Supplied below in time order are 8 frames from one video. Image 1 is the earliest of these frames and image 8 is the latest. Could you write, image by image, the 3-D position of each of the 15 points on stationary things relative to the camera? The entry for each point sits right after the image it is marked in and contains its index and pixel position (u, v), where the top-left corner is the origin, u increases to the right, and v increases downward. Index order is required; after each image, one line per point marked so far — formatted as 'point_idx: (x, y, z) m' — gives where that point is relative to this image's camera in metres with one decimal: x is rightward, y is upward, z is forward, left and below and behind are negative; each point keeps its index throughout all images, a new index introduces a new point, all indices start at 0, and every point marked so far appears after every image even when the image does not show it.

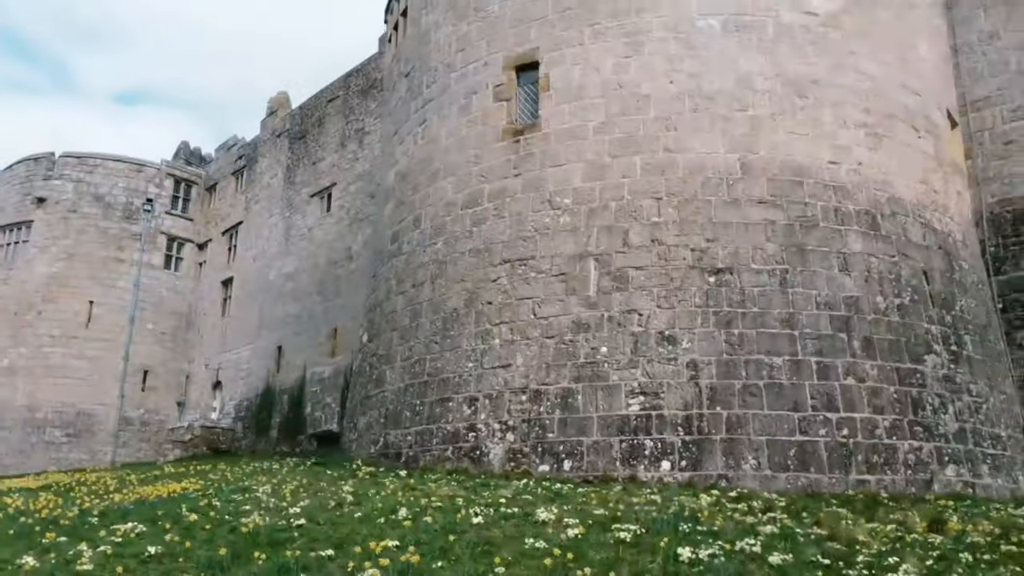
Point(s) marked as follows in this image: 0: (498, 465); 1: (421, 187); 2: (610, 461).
0: (-0.2, -2.2, +9.5) m
1: (-1.4, +1.6, +12.1) m
2: (+1.2, -2.0, +9.0) m
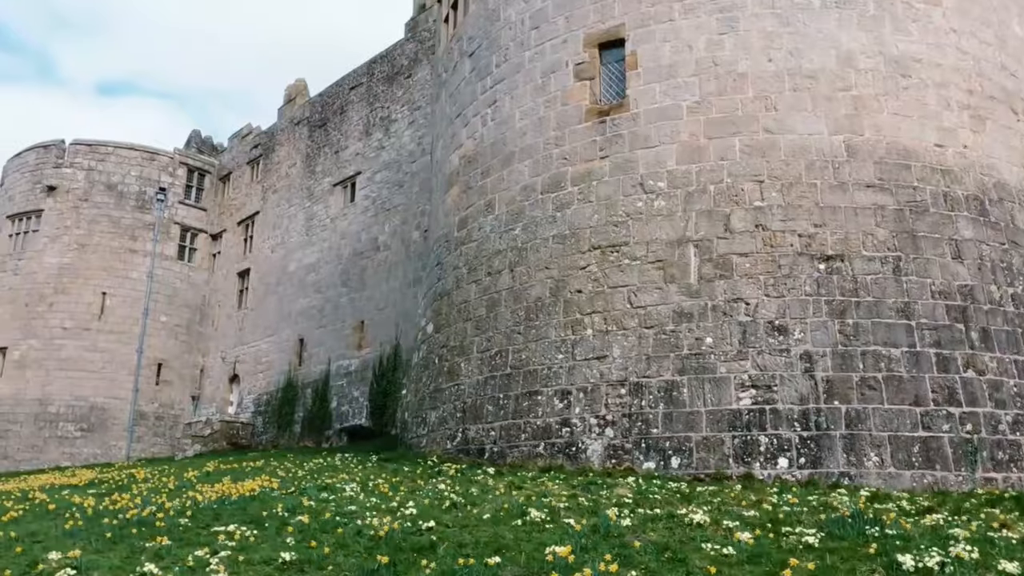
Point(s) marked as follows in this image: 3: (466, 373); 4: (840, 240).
0: (+1.0, -2.0, +9.0) m
1: (-0.3, +1.8, +11.6) m
2: (+2.3, -1.9, +8.5) m
3: (-0.6, -1.2, +10.7) m
4: (+3.9, +0.6, +9.2) m
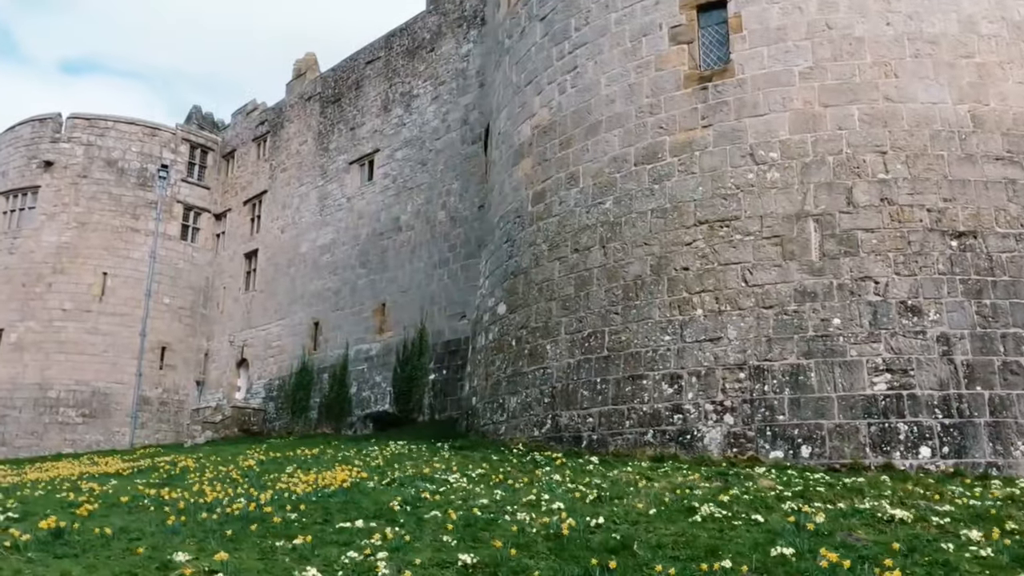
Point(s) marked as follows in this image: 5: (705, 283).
0: (+2.2, -1.8, +8.3) m
1: (+0.9, +2.1, +10.9) m
2: (+3.6, -1.6, +7.9) m
3: (+0.6, -0.9, +10.1) m
4: (+5.2, +0.8, +8.6) m
5: (+2.3, +0.1, +9.0) m
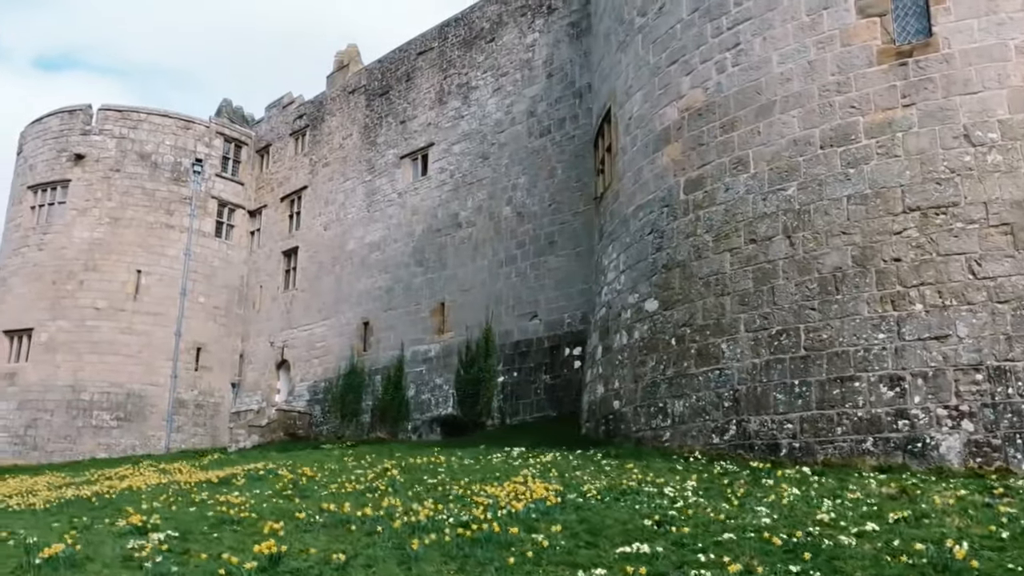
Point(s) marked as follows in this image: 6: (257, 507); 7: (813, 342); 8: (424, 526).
0: (+4.4, -1.7, +7.5) m
1: (+3.0, +2.2, +10.0) m
2: (+5.7, -1.6, +7.1) m
3: (+2.7, -0.8, +9.2) m
4: (+7.3, +0.9, +7.9) m
5: (+4.4, +0.1, +8.2) m
6: (-2.8, -2.4, +8.4) m
7: (+3.4, -0.6, +8.6) m
8: (-0.7, -2.0, +6.4) m
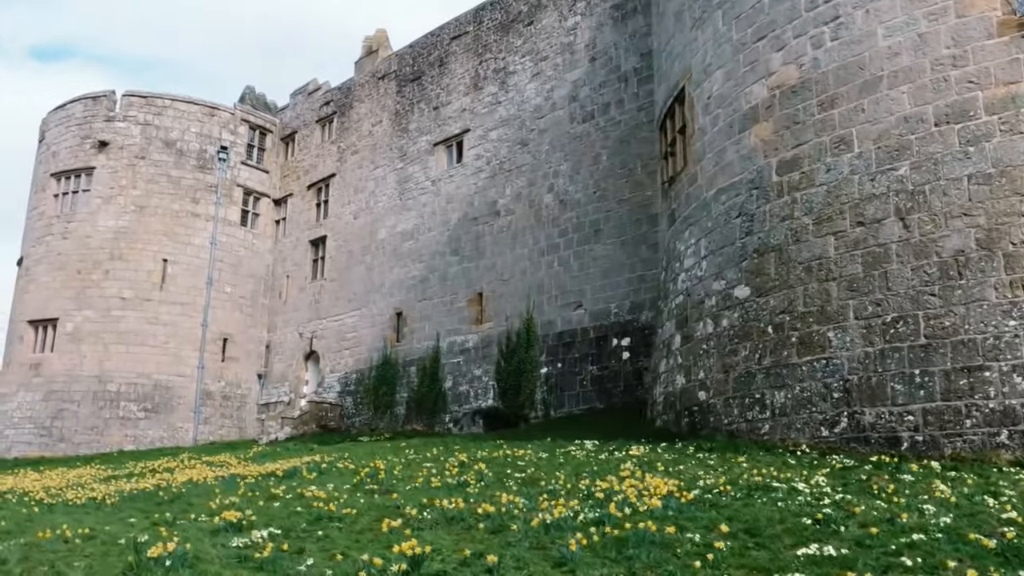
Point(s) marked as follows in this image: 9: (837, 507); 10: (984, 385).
0: (+5.5, -1.6, +7.1) m
1: (+4.1, +2.3, +9.5) m
2: (+6.8, -1.4, +6.6) m
3: (+3.8, -0.6, +8.8) m
4: (+8.4, +1.0, +7.4) m
5: (+5.5, +0.3, +7.7) m
6: (-1.7, -2.2, +7.9) m
7: (+4.5, -0.4, +8.1) m
8: (+0.4, -1.9, +6.0) m
9: (+2.5, -1.7, +6.1) m
10: (+4.8, -1.0, +7.7) m
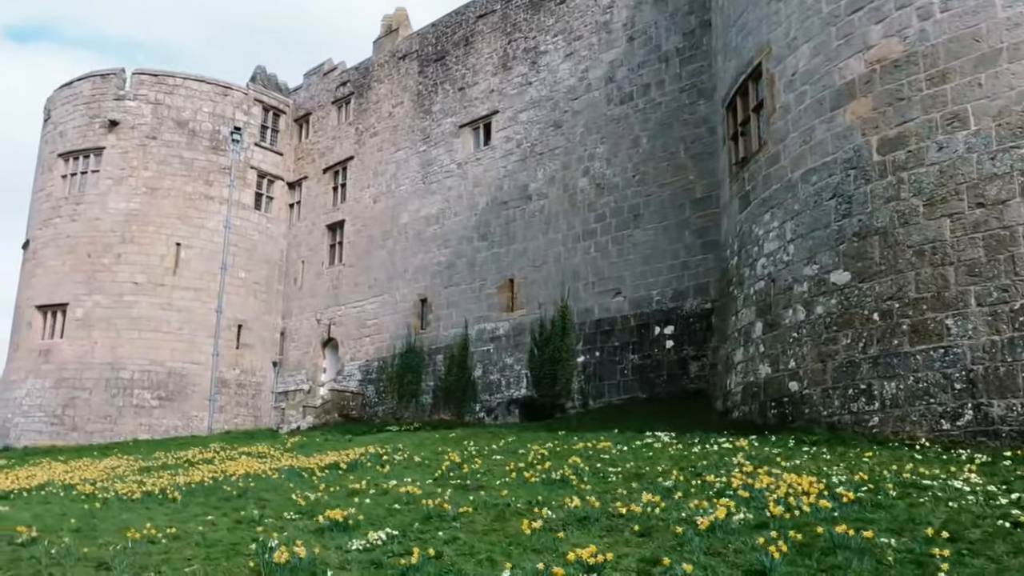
0: (+6.6, -1.4, +6.6) m
1: (+5.2, +2.5, +9.0) m
2: (+8.0, -1.3, +6.2) m
3: (+4.9, -0.5, +8.3) m
4: (+9.6, +1.2, +6.9) m
5: (+6.7, +0.4, +7.3) m
6: (-0.5, -2.1, +7.4) m
7: (+5.6, -0.3, +7.7) m
8: (+1.5, -1.7, +5.5) m
9: (+3.7, -1.6, +5.6) m
10: (+5.9, -0.8, +7.3) m
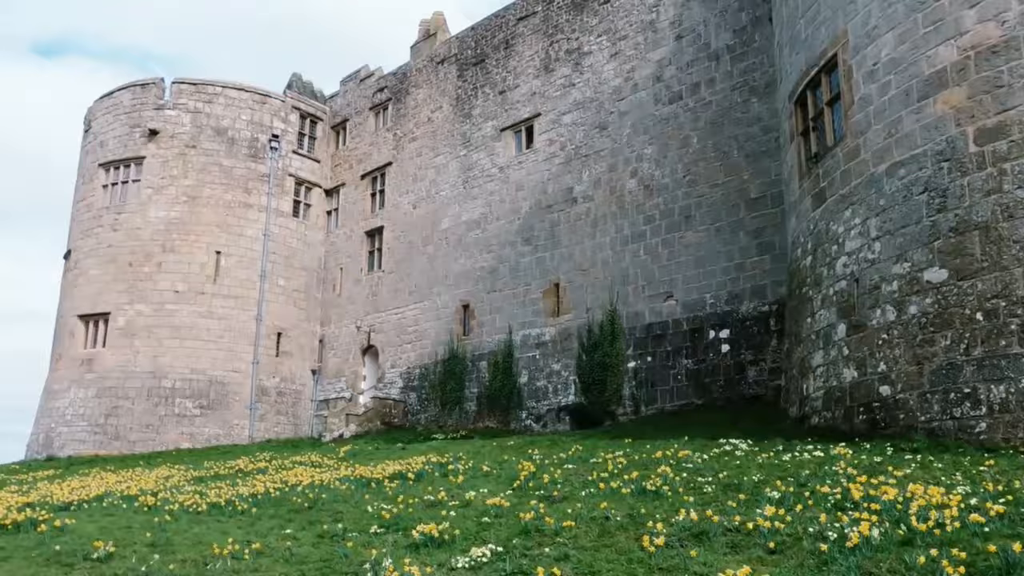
0: (+7.4, -1.4, +6.0) m
1: (+6.1, +2.5, +8.5) m
2: (+8.8, -1.2, +5.6) m
3: (+5.8, -0.4, +7.7) m
4: (+10.4, +1.3, +6.3) m
5: (+7.5, +0.5, +6.7) m
6: (+0.3, -2.1, +7.0) m
7: (+6.5, -0.2, +7.1) m
8: (+2.3, -1.7, +5.0) m
9: (+4.5, -1.5, +5.1) m
10: (+6.7, -0.8, +6.7) m
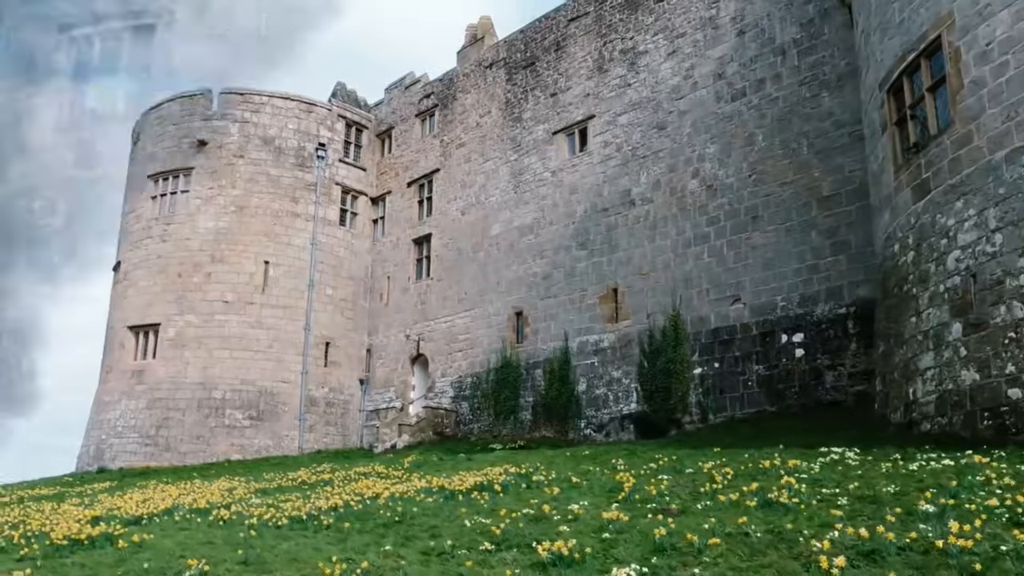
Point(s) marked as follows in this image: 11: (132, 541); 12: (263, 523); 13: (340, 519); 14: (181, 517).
0: (+8.4, -1.2, +5.2) m
1: (+7.2, +2.6, +7.8) m
2: (+9.8, -1.1, +4.7) m
3: (+6.8, -0.3, +7.0) m
4: (+11.4, +1.4, +5.4) m
5: (+8.5, +0.6, +5.9) m
6: (+1.4, -2.0, +6.4) m
7: (+7.5, -0.1, +6.3) m
8: (+3.3, -1.6, +4.4) m
9: (+5.5, -1.4, +4.4) m
10: (+7.8, -0.7, +5.9) m
11: (-4.3, -2.9, +8.7) m
12: (-3.0, -2.9, +9.3) m
13: (-2.0, -2.7, +8.9) m
14: (-4.5, -3.1, +10.4) m
